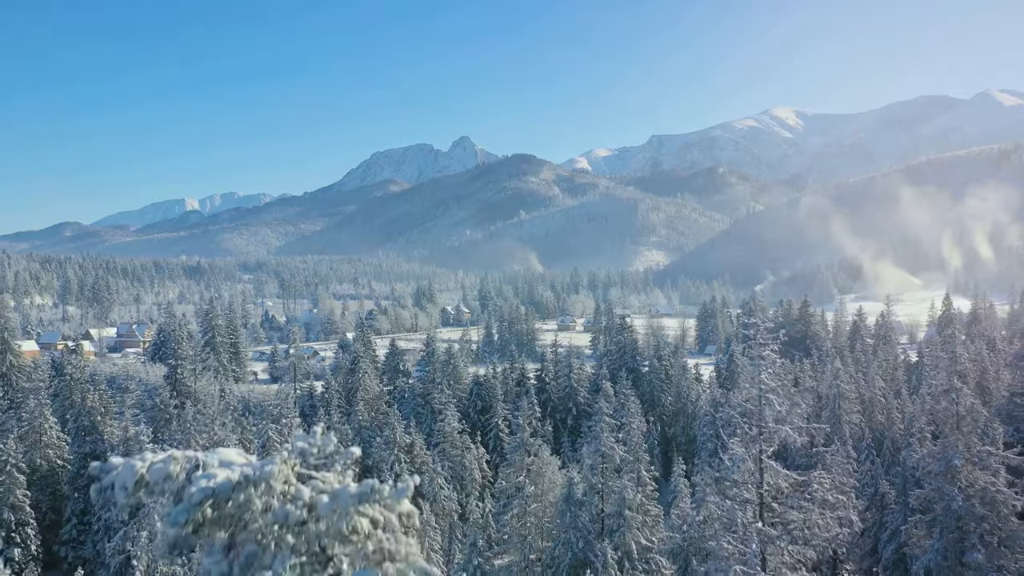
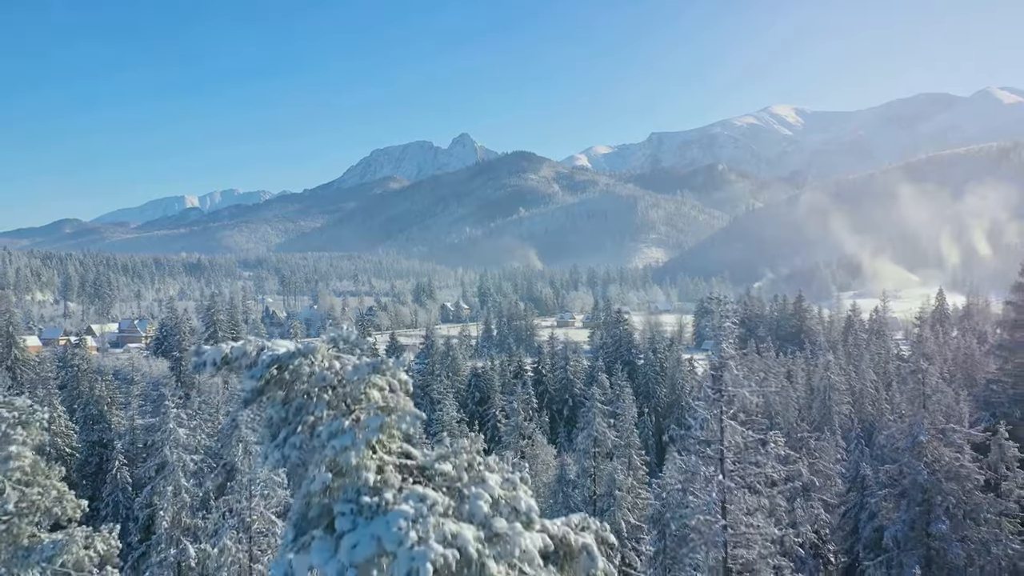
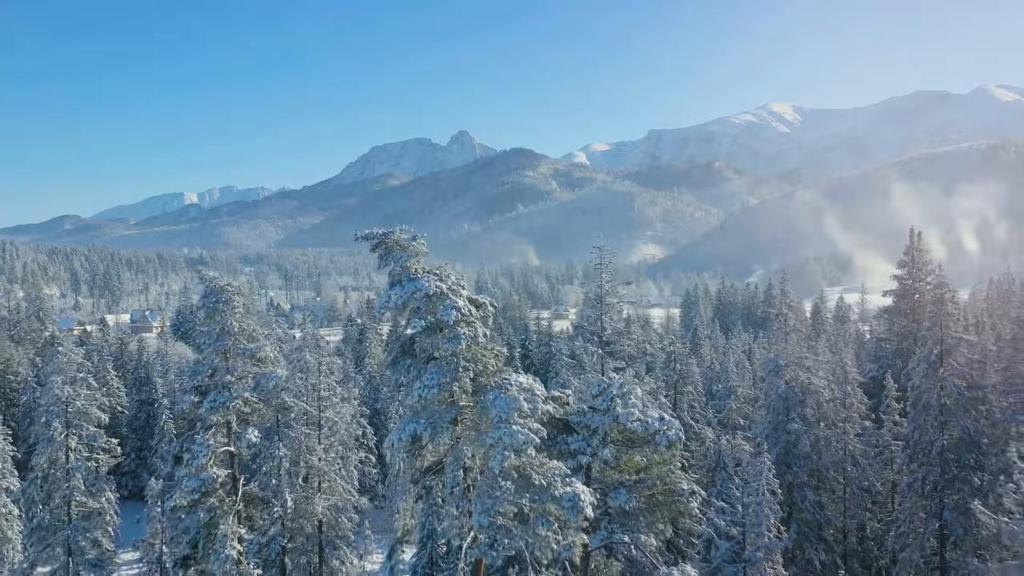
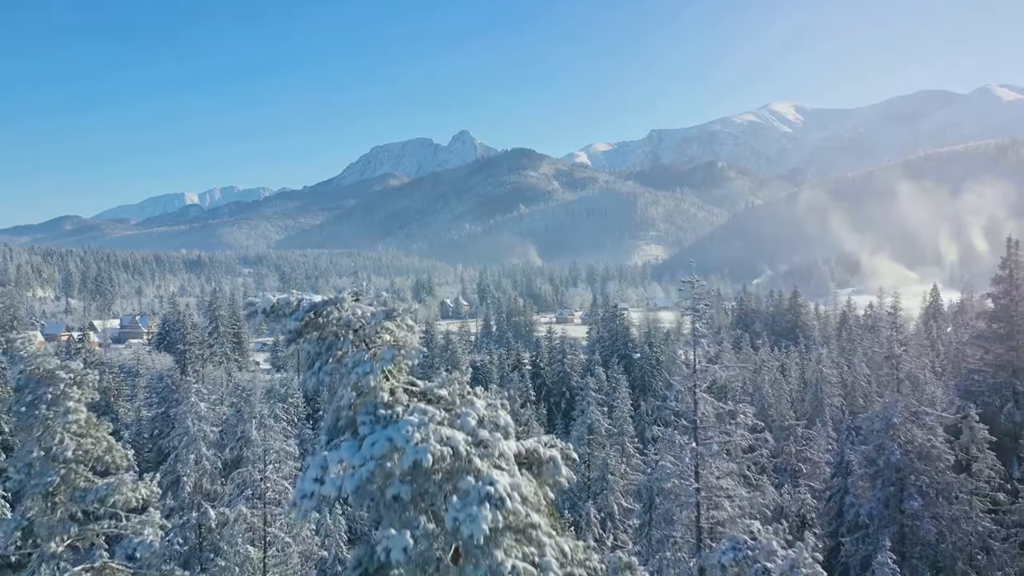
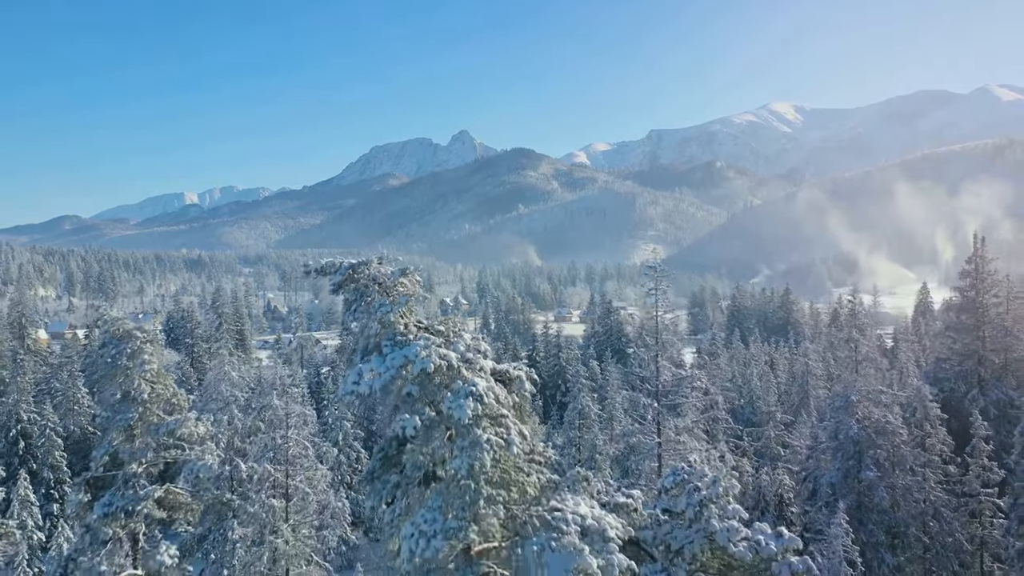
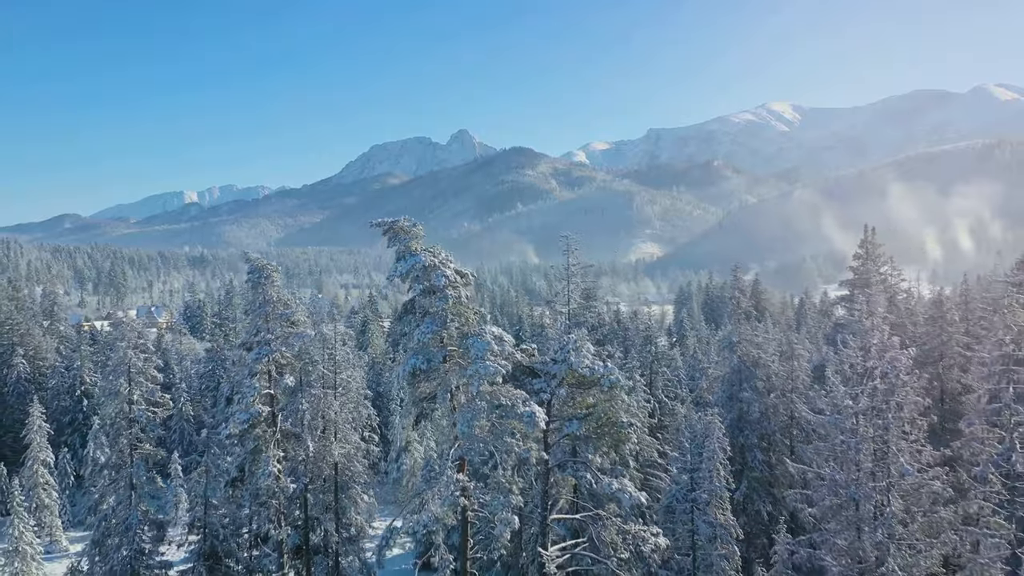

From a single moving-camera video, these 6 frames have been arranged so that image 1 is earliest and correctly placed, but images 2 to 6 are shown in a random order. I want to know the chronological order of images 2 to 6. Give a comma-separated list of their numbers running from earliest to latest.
2, 4, 5, 3, 6
